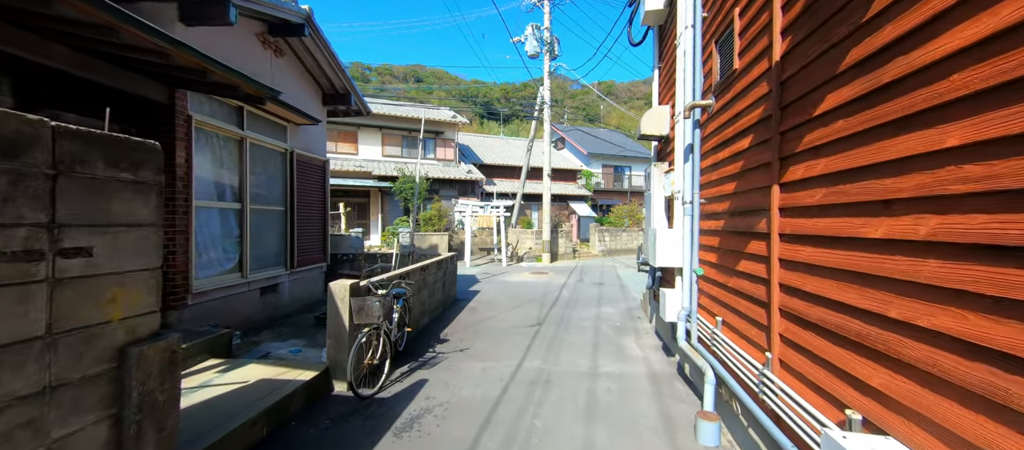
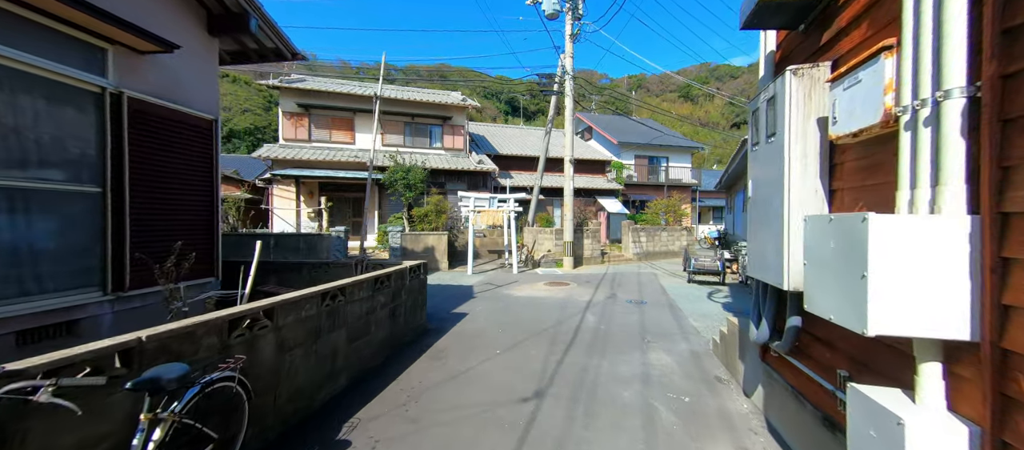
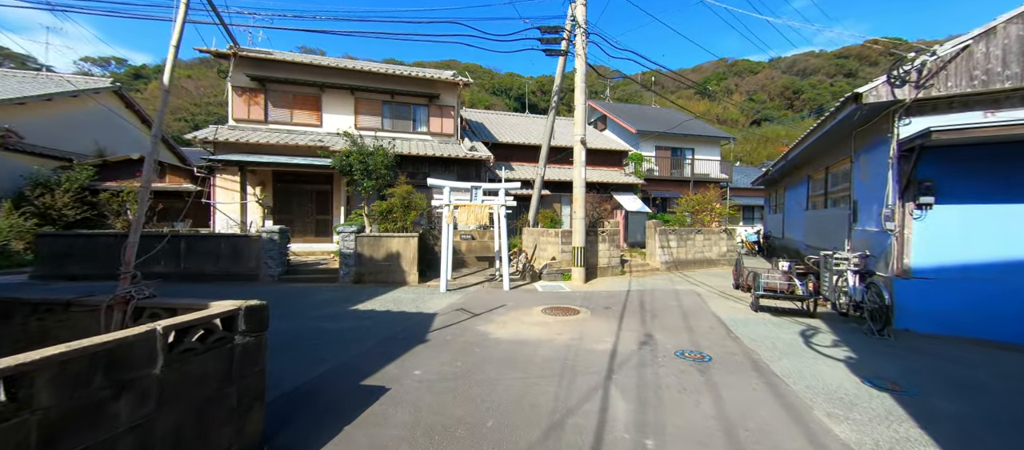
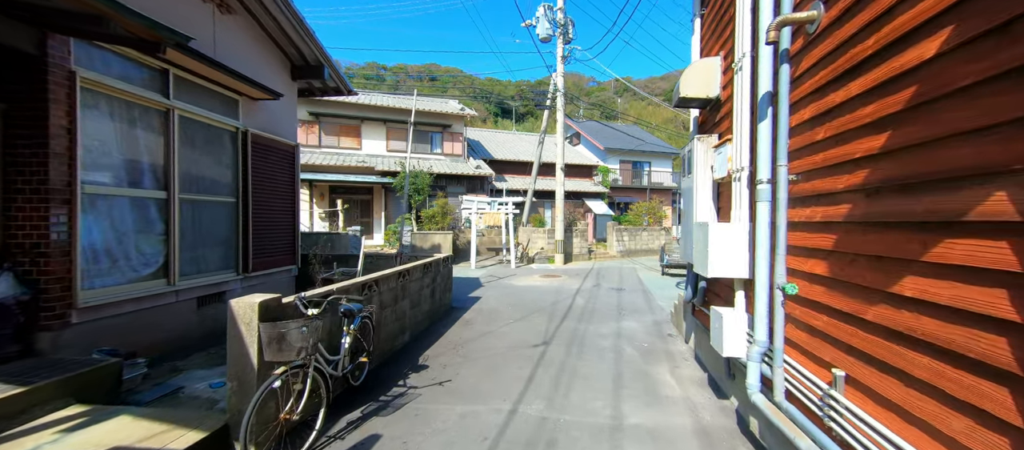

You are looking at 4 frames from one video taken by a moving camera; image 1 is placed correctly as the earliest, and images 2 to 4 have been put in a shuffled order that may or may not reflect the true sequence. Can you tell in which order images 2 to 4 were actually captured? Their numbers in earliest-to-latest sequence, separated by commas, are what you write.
4, 2, 3
